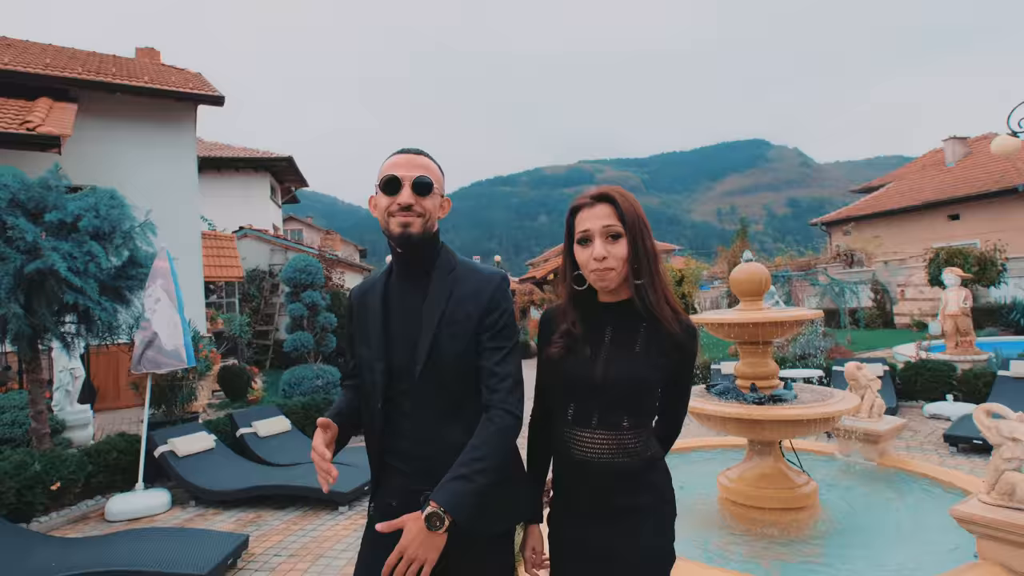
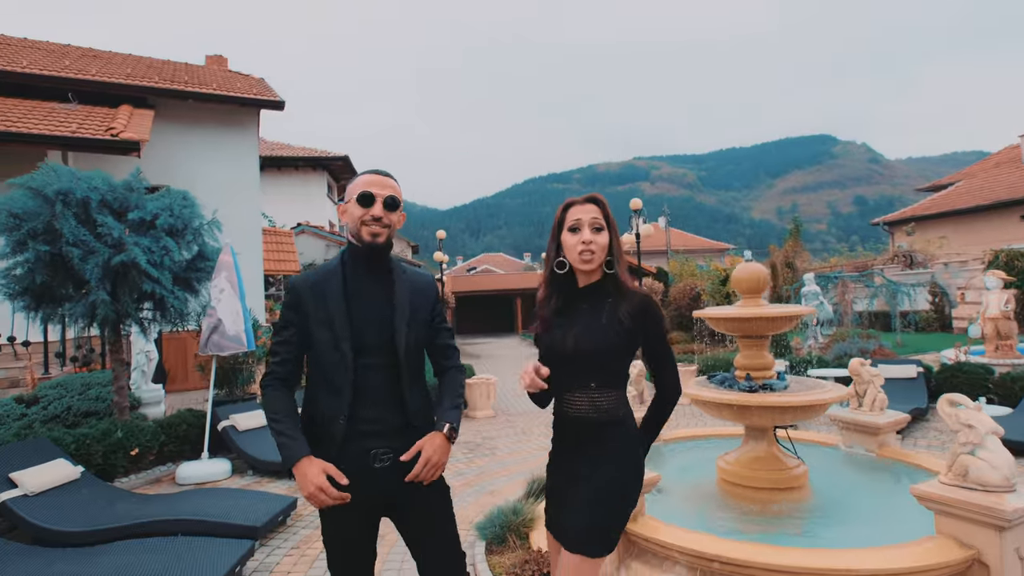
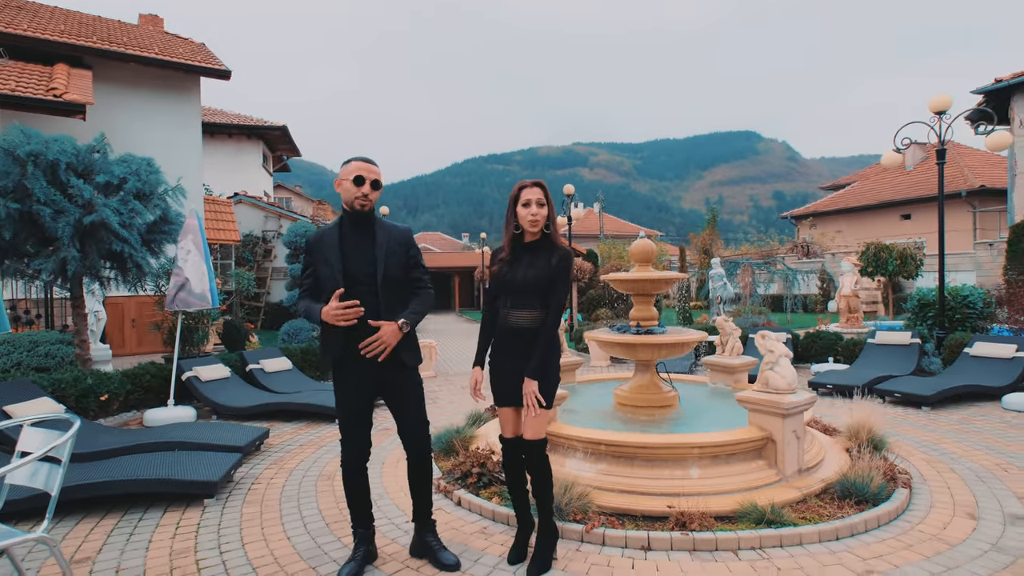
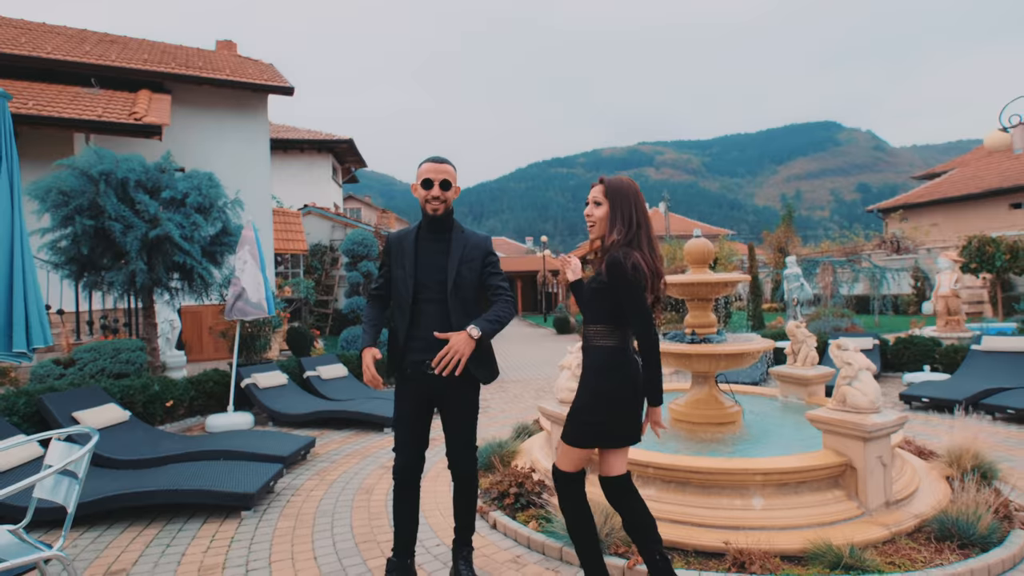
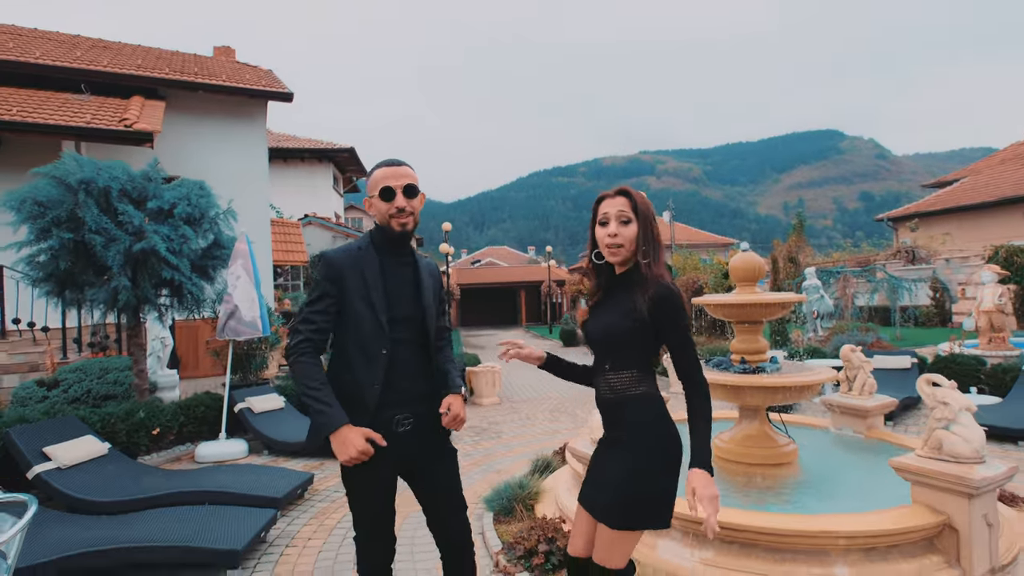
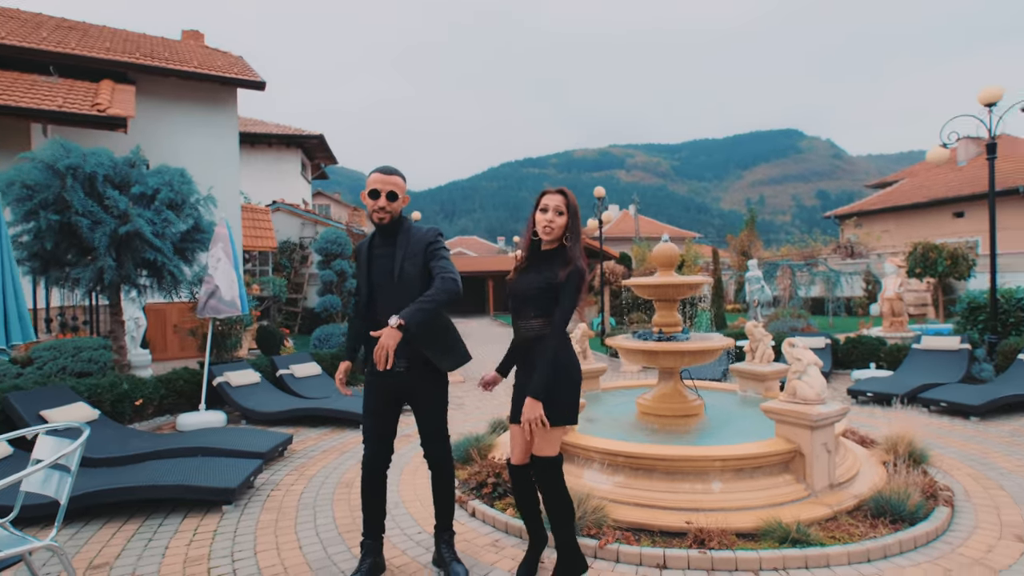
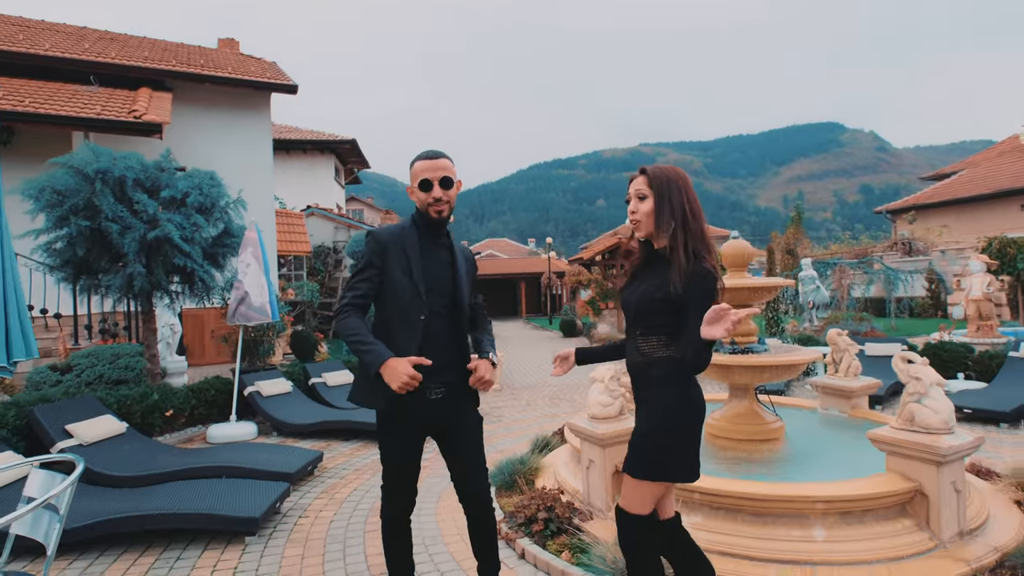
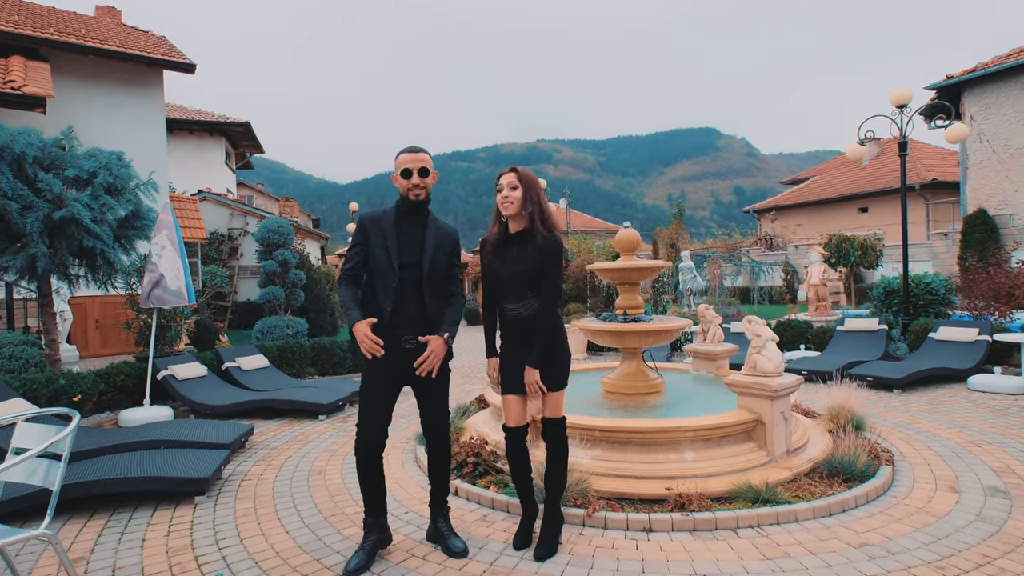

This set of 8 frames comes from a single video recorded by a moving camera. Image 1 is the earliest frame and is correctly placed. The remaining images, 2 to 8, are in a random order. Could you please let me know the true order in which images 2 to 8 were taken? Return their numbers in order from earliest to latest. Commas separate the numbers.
2, 5, 7, 4, 6, 3, 8
